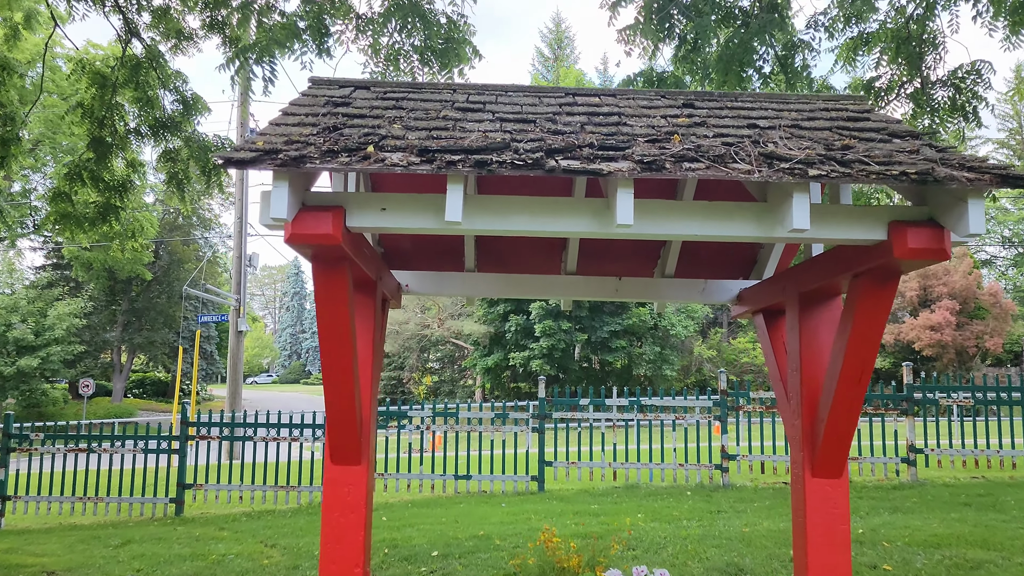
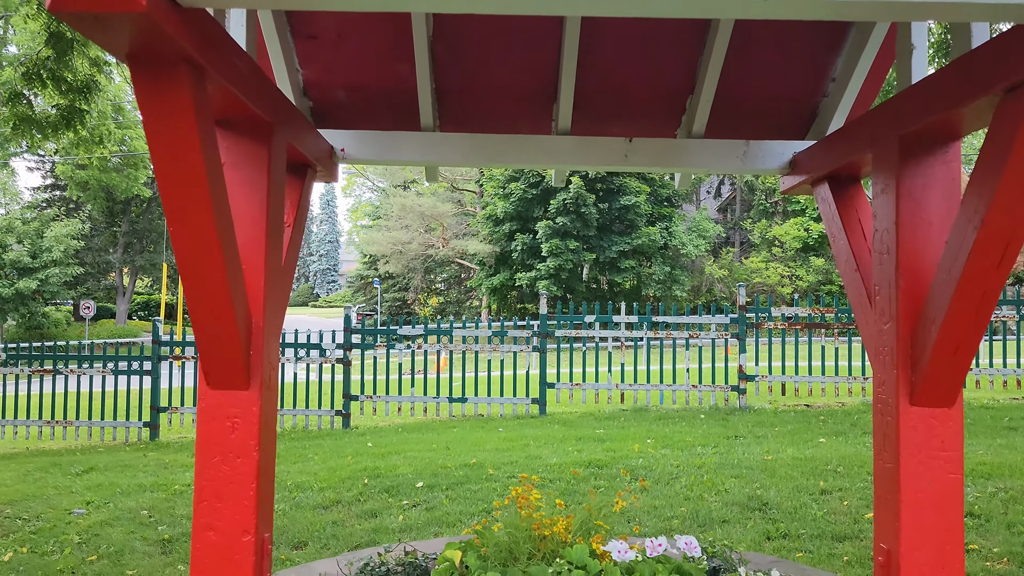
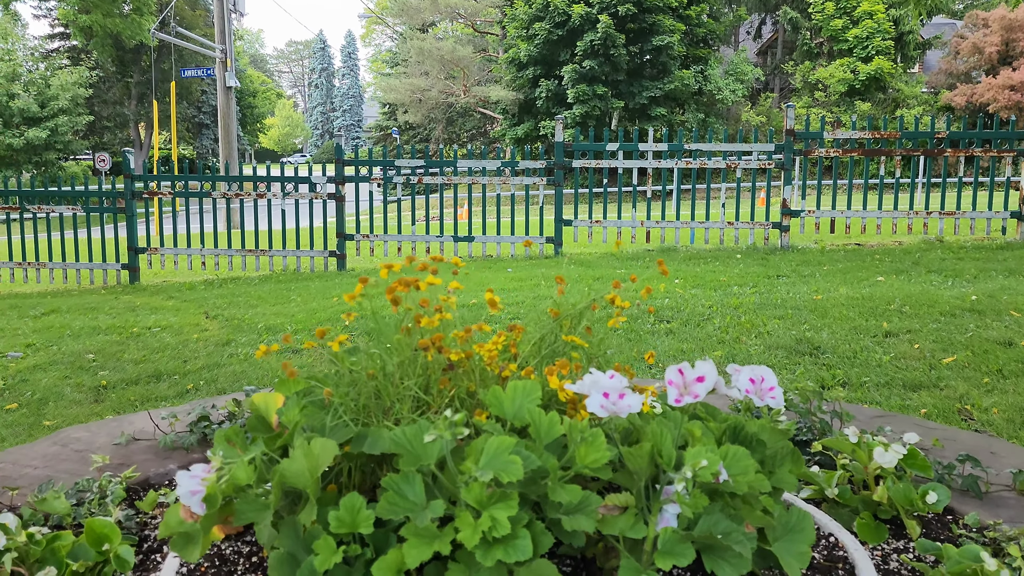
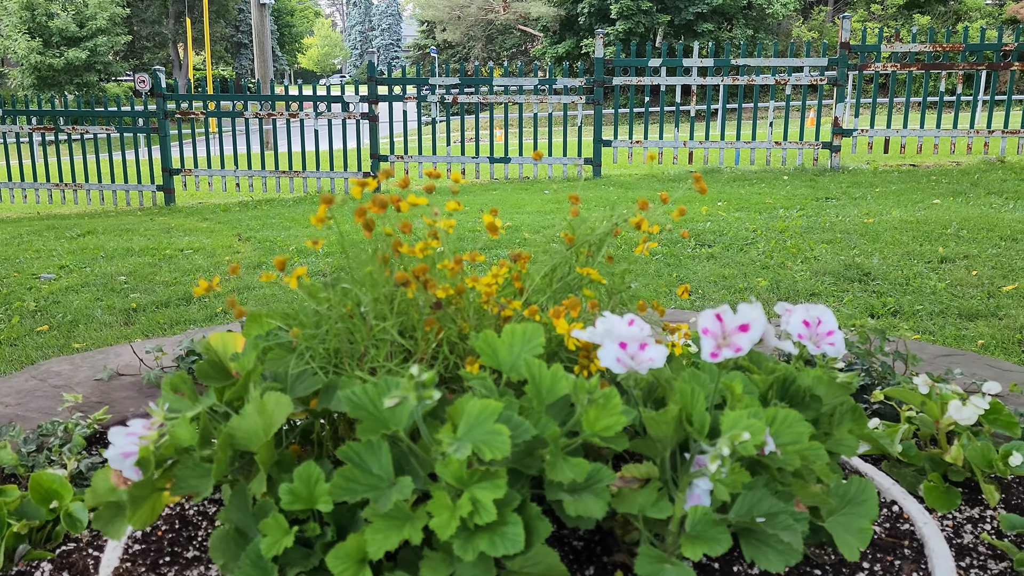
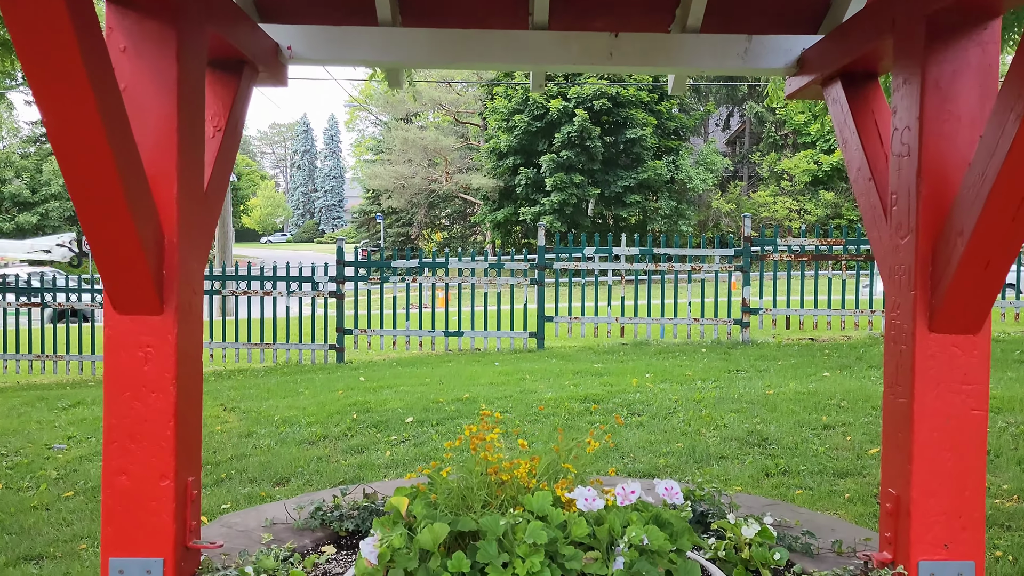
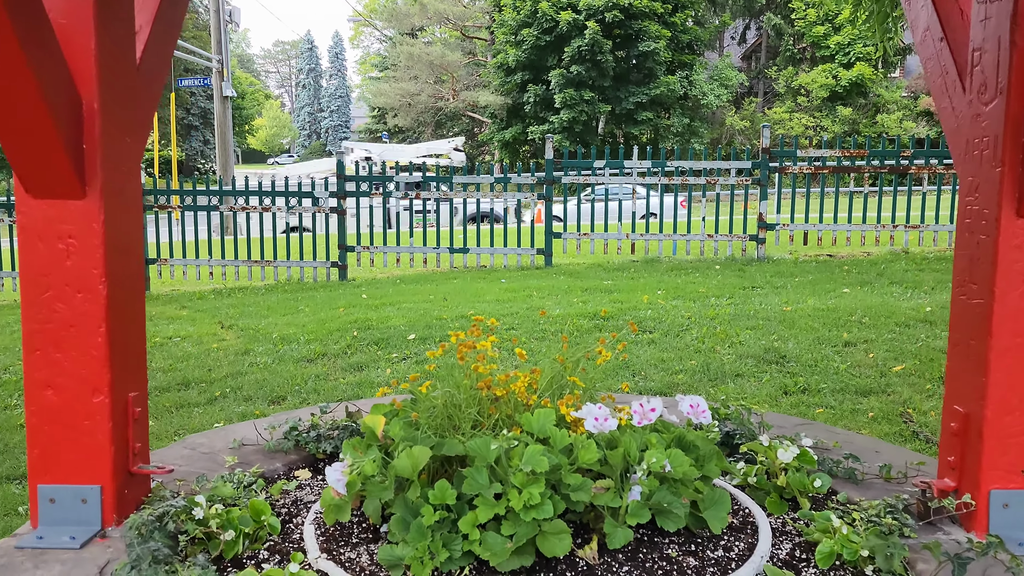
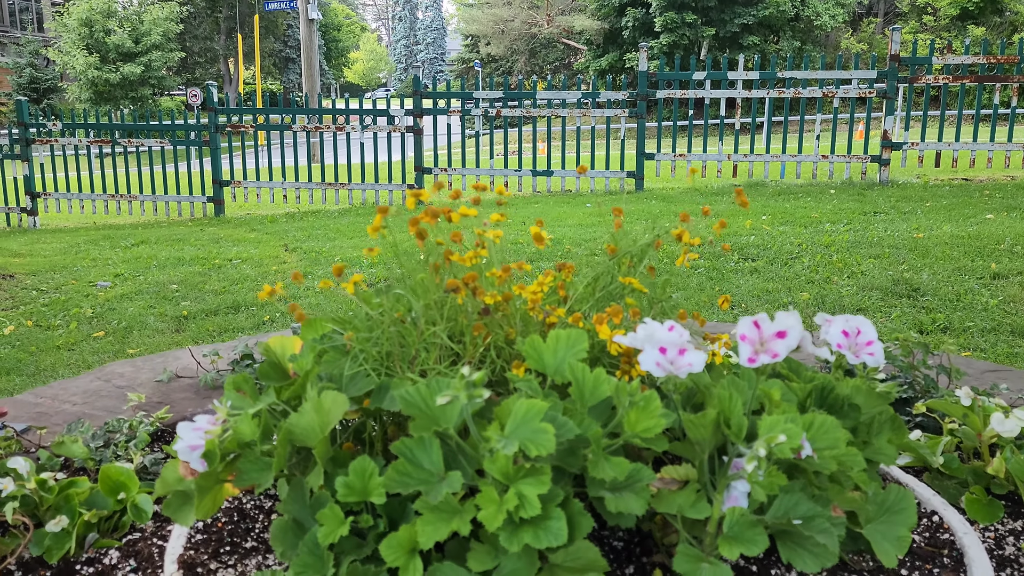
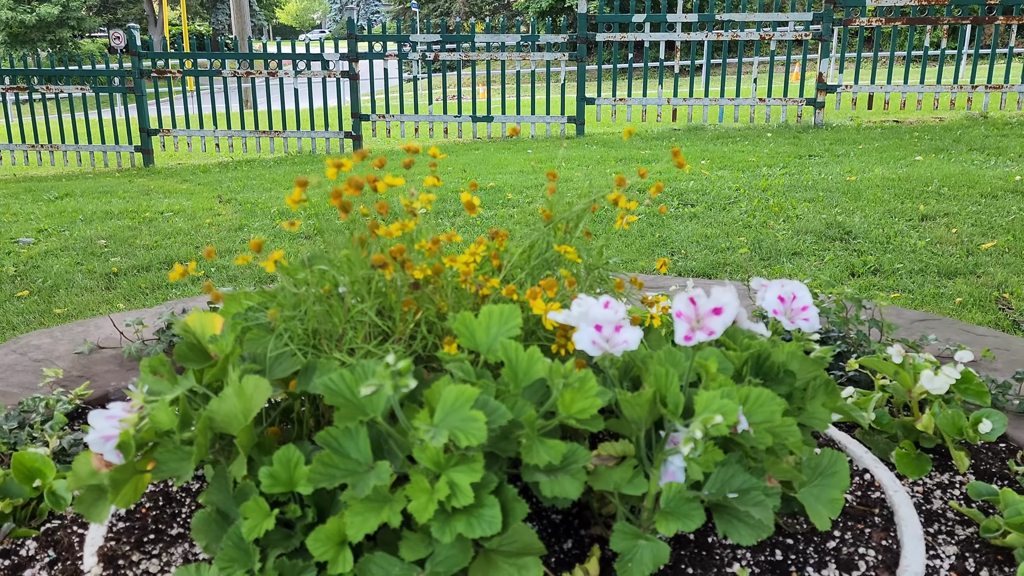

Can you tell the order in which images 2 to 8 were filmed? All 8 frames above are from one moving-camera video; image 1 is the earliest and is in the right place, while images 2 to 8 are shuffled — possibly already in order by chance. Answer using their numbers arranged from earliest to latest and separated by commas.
2, 5, 6, 3, 7, 4, 8
